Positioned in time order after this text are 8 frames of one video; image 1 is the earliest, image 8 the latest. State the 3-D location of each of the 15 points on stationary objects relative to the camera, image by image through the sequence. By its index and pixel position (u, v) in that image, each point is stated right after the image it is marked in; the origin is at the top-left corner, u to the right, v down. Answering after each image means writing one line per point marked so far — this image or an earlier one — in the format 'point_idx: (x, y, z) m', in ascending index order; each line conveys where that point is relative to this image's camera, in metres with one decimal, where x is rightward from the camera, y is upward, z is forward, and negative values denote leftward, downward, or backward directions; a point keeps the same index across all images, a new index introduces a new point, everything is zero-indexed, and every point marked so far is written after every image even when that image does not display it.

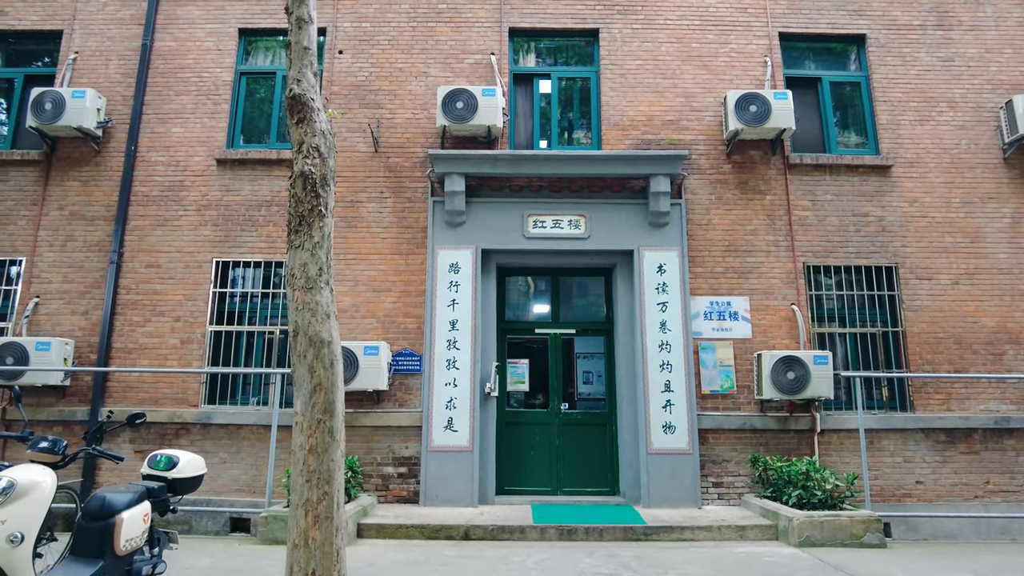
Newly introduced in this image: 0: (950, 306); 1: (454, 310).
0: (+5.7, -0.2, +8.3) m
1: (-0.6, -0.3, +8.0) m
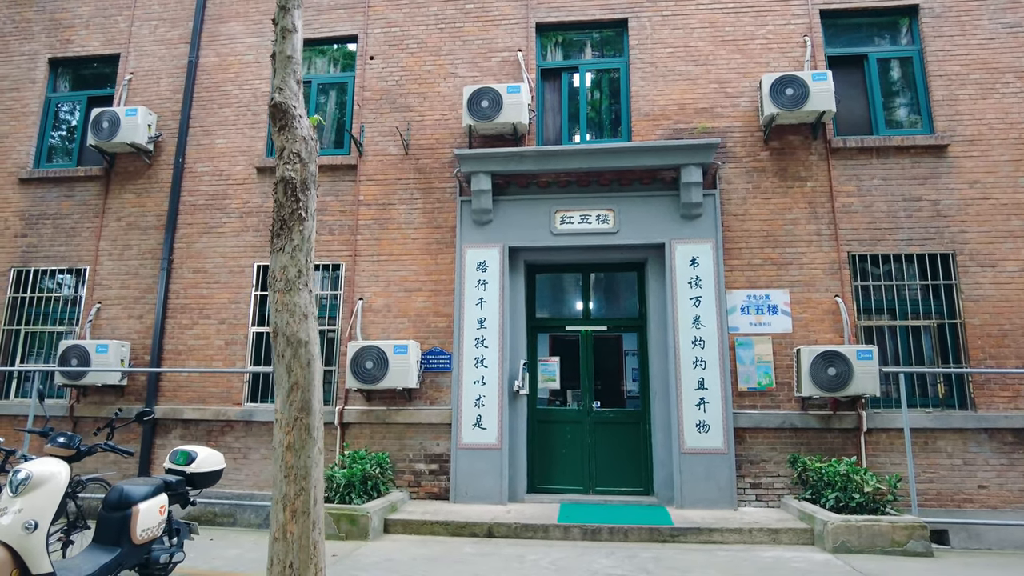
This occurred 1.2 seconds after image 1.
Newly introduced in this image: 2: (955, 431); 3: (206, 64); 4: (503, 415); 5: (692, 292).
0: (+6.0, -0.1, +7.6) m
1: (-0.3, -0.2, +8.0) m
2: (+5.1, -1.6, +7.3) m
3: (-4.4, +3.3, +9.5) m
4: (-0.1, -1.5, +7.8) m
5: (+2.2, 0.0, +7.7) m
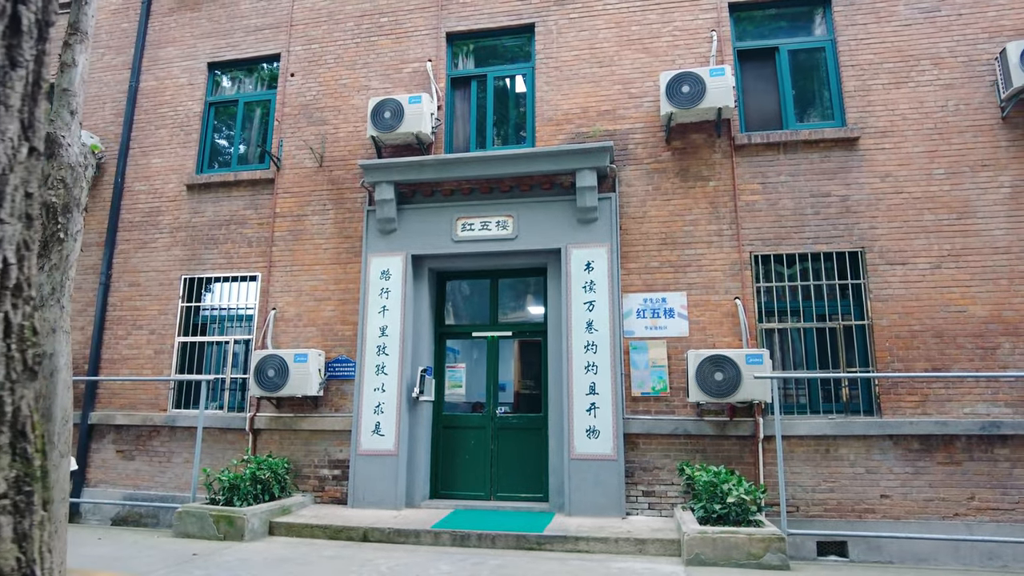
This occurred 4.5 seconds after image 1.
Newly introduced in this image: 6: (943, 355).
0: (+4.6, -0.1, +7.2) m
1: (-1.6, -0.3, +8.2) m
2: (+3.7, -1.6, +7.0) m
3: (-5.6, +3.1, +10.1) m
4: (-1.3, -1.6, +7.9) m
5: (+0.9, -0.1, +7.7) m
6: (+4.7, -0.7, +7.0) m
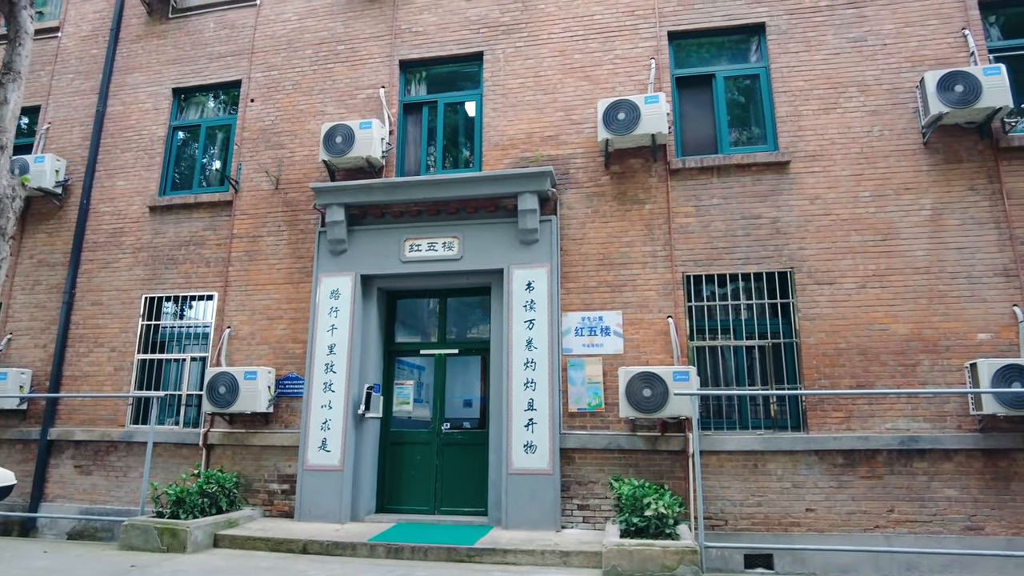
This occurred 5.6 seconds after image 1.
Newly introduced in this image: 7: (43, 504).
0: (+3.9, -0.3, +7.4) m
1: (-2.3, -0.6, +8.4) m
2: (+3.0, -1.8, +7.2) m
3: (-6.4, +2.8, +10.4) m
4: (-2.1, -1.9, +8.1) m
5: (+0.2, -0.3, +7.9) m
6: (+4.0, -0.9, +7.3) m
7: (-6.5, -3.0, +9.0) m
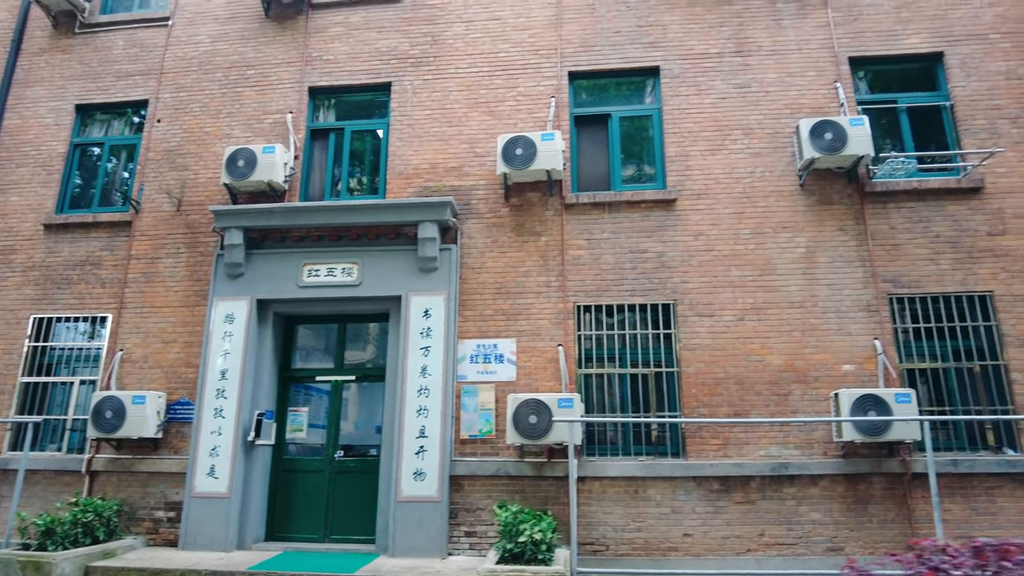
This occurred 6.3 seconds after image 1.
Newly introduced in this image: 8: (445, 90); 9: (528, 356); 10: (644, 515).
0: (+2.6, -0.7, +7.8) m
1: (-3.7, -0.9, +8.3) m
2: (+1.7, -2.2, +7.5) m
3: (-7.8, +2.5, +10.1) m
4: (-3.4, -2.2, +8.0) m
5: (-1.1, -0.7, +8.0) m
6: (+2.7, -1.3, +7.6) m
7: (-7.9, -3.2, +8.5) m
8: (-0.9, +2.8, +9.1) m
9: (+0.2, -0.8, +8.0) m
10: (+1.5, -2.6, +7.4) m
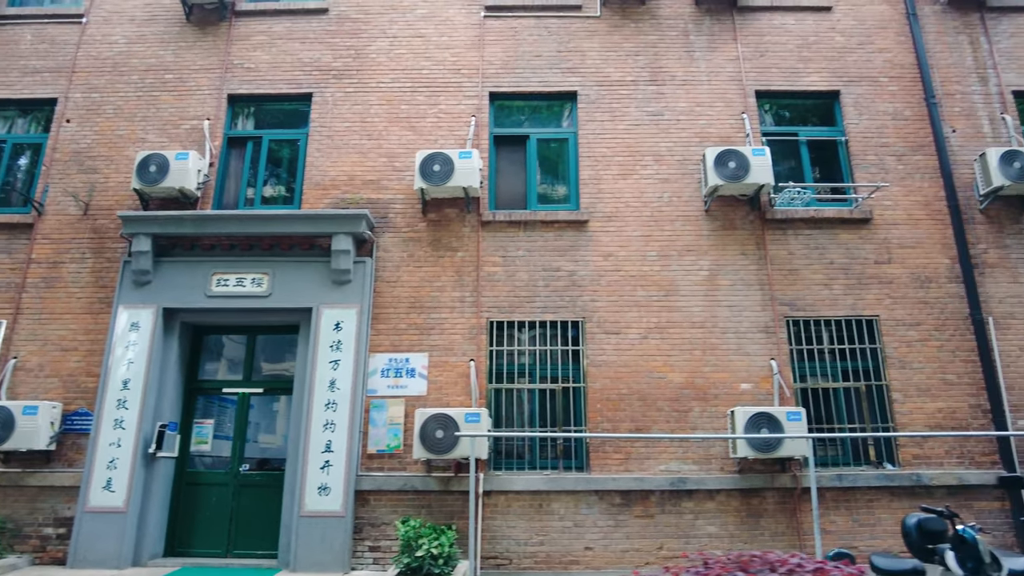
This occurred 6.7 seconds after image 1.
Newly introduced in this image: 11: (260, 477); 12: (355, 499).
0: (+1.6, -0.9, +8.1) m
1: (-4.8, -1.0, +8.1) m
2: (+0.7, -2.4, +7.6) m
3: (-8.9, +2.5, +9.6) m
4: (-4.5, -2.3, +7.8) m
5: (-2.2, -0.8, +8.0) m
6: (+1.6, -1.6, +7.9) m
7: (-9.0, -3.2, +7.9) m
8: (-2.0, +2.6, +9.2) m
9: (-0.9, -1.0, +8.1) m
10: (+0.4, -2.8, +7.6) m
11: (-3.2, -2.4, +8.2) m
12: (-1.8, -2.5, +7.7) m
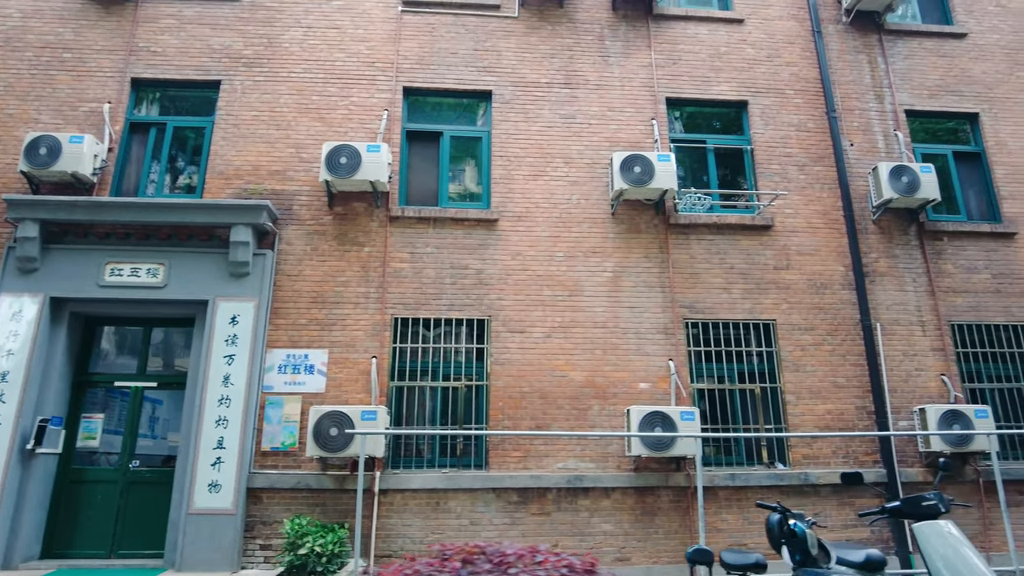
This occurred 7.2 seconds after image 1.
0: (+0.4, -0.9, +8.1) m
1: (-6.0, -0.8, +7.7) m
2: (-0.5, -2.4, +7.6) m
3: (-10.1, +2.7, +8.9) m
4: (-5.7, -2.1, +7.4) m
5: (-3.4, -0.7, +7.8) m
6: (+0.4, -1.6, +7.9) m
7: (-10.2, -3.0, +7.2) m
8: (-3.2, +2.7, +9.0) m
9: (-2.1, -1.0, +8.0) m
10: (-0.8, -2.8, +7.5) m
11: (-4.4, -2.2, +7.9) m
12: (-3.0, -2.4, +7.5) m
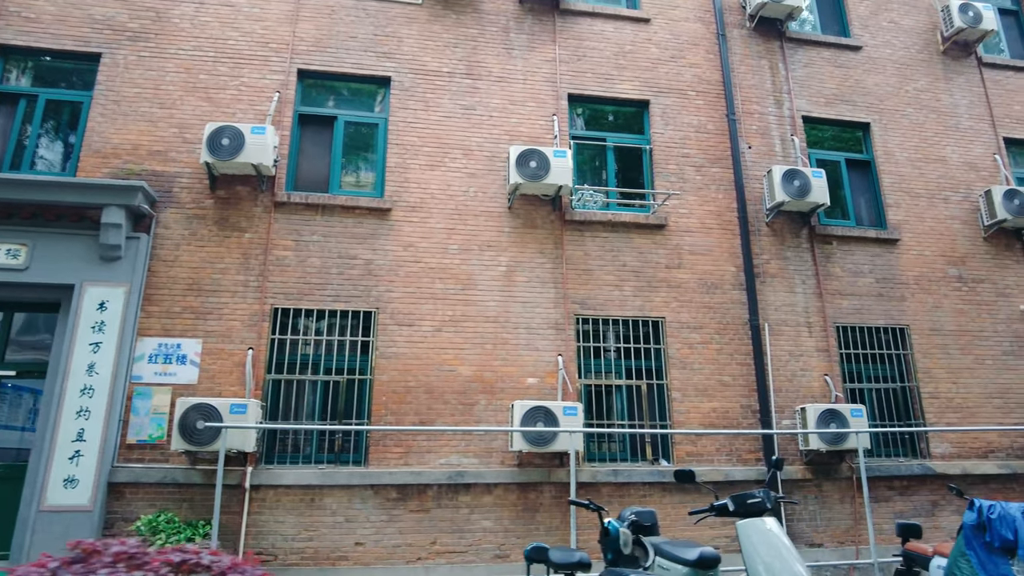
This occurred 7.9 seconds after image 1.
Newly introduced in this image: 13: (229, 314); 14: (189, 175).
0: (-1.0, -0.8, +8.0) m
1: (-7.3, -0.6, +7.1) m
2: (-1.9, -2.3, +7.4) m
3: (-11.5, +3.1, +8.0) m
4: (-7.0, -1.9, +6.8) m
5: (-4.7, -0.5, +7.4) m
6: (-1.0, -1.5, +7.8) m
7: (-11.6, -2.6, +6.3) m
8: (-4.6, +2.8, +8.5) m
9: (-3.5, -0.8, +7.6) m
10: (-2.2, -2.6, +7.3) m
11: (-5.8, -2.0, +7.4) m
12: (-4.4, -2.2, +7.1) m
13: (-3.3, -0.3, +7.8) m
14: (-4.0, +1.4, +8.2) m
